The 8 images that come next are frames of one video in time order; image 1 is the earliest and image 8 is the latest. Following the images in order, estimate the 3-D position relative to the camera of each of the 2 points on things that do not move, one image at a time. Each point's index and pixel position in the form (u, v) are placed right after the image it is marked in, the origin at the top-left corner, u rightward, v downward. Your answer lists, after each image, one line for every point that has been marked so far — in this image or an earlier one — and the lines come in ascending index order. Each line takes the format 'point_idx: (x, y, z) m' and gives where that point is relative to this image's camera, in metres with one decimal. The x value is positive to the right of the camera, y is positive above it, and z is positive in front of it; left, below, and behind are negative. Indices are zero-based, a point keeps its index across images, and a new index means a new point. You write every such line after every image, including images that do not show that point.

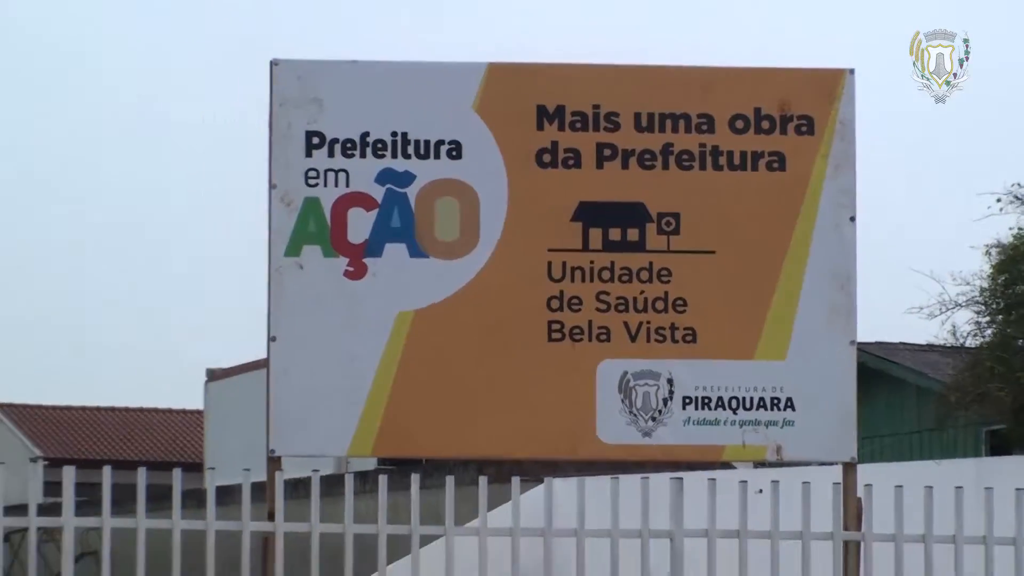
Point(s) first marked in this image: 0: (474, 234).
0: (-0.1, +0.2, +3.2) m
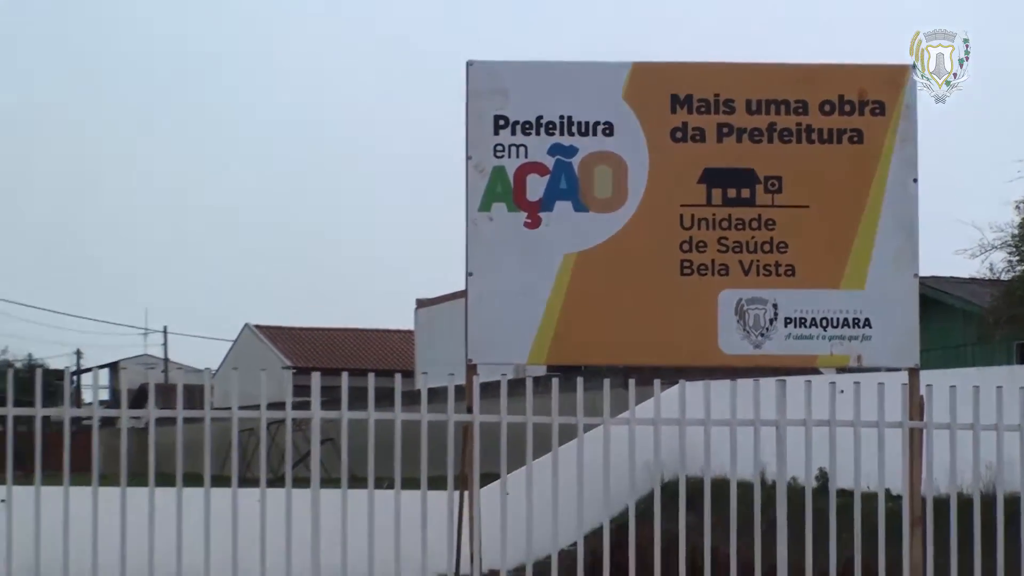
0: (+0.4, +0.3, +4.2) m
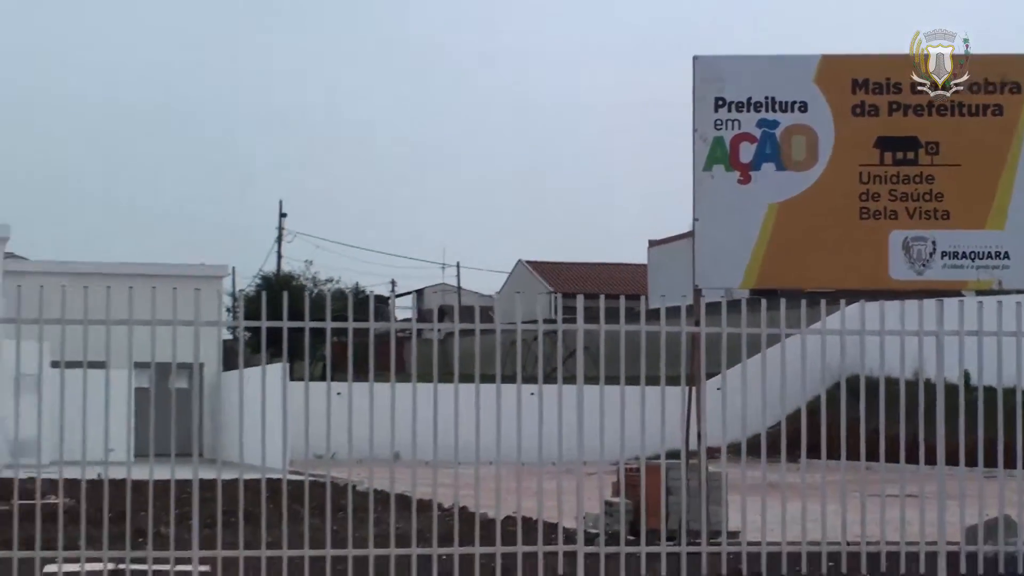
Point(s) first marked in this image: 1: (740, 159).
0: (+1.4, +0.6, +5.4) m
1: (+1.1, +0.6, +5.5) m
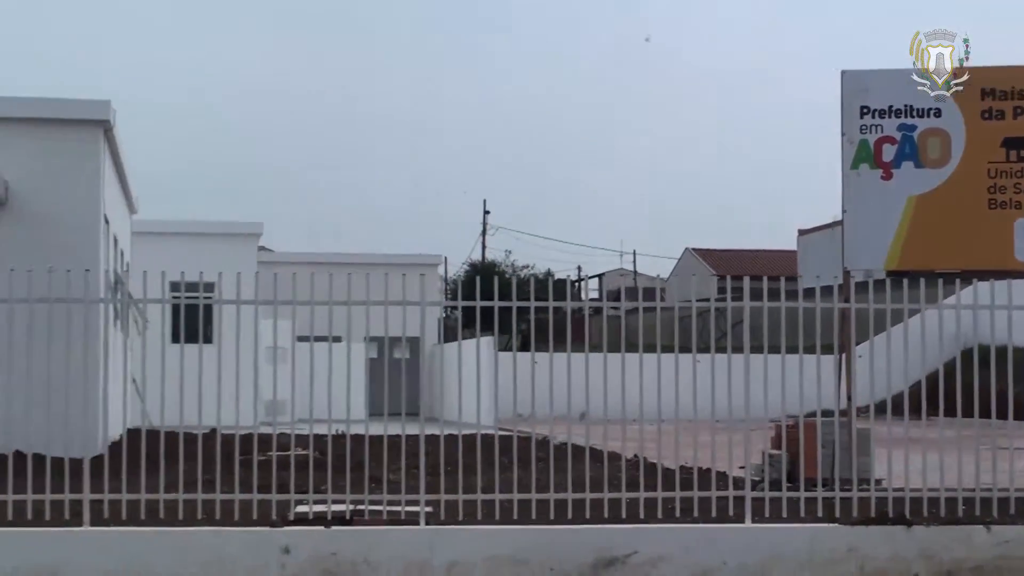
0: (+2.4, +0.7, +6.3) m
1: (+2.0, +0.7, +6.4) m
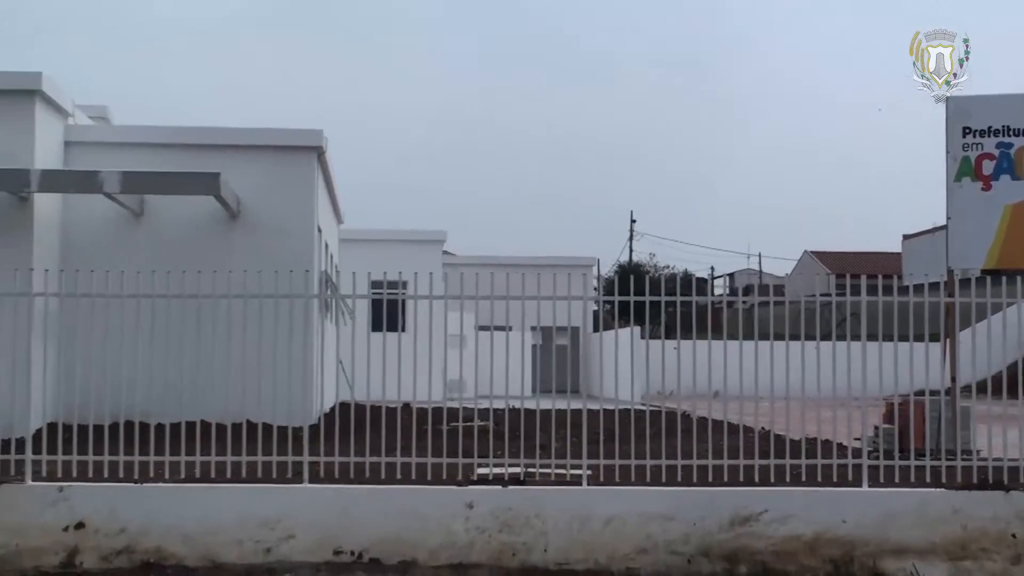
0: (+3.3, +0.7, +7.3) m
1: (+3.0, +0.7, +7.4) m
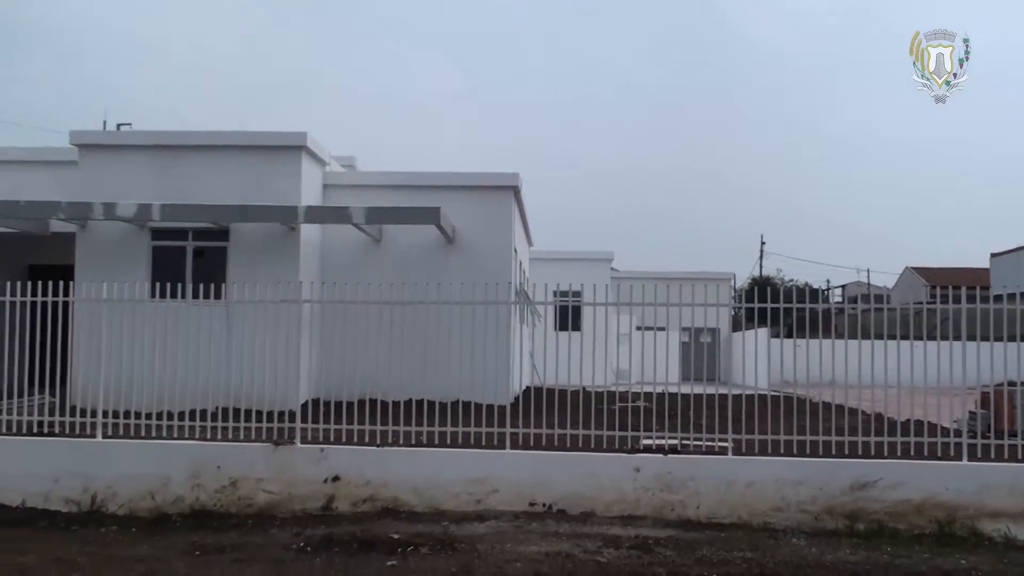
0: (+4.6, +0.7, +9.0) m
1: (+4.3, +0.7, +9.2) m
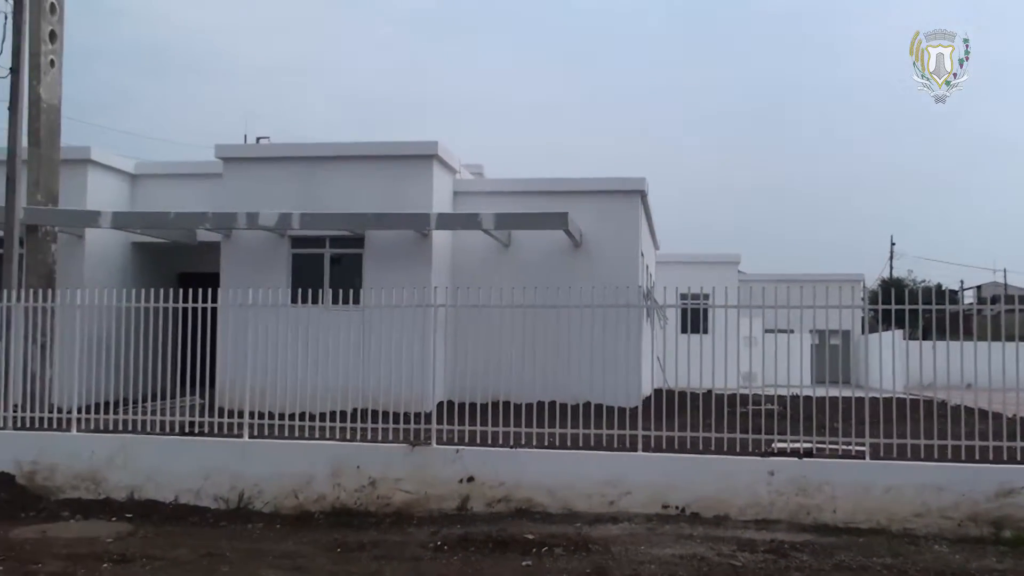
0: (+5.6, +0.7, +8.6) m
1: (+5.3, +0.7, +8.8) m
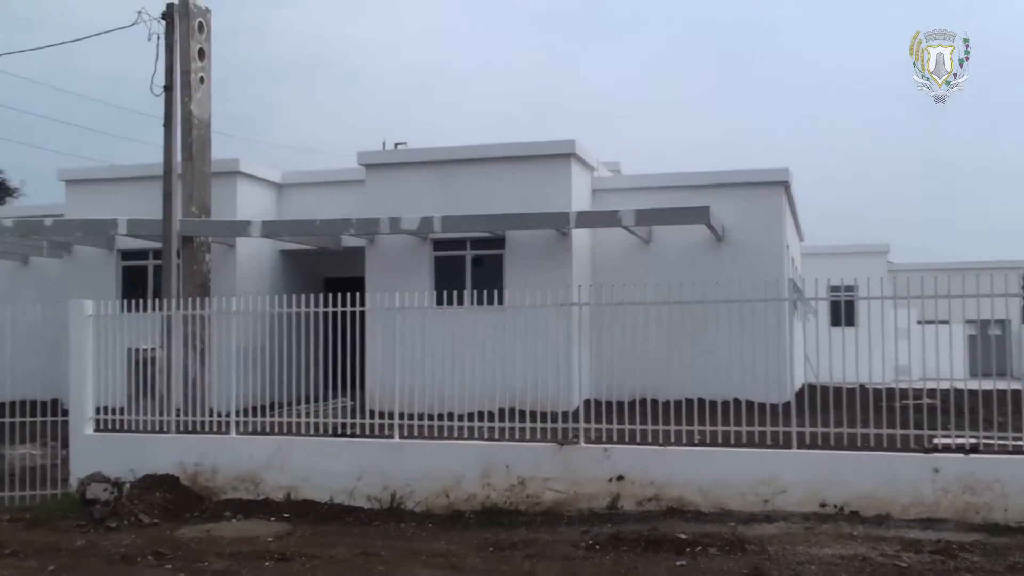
0: (+6.6, +0.9, +7.8) m
1: (+6.4, +0.8, +8.1) m
